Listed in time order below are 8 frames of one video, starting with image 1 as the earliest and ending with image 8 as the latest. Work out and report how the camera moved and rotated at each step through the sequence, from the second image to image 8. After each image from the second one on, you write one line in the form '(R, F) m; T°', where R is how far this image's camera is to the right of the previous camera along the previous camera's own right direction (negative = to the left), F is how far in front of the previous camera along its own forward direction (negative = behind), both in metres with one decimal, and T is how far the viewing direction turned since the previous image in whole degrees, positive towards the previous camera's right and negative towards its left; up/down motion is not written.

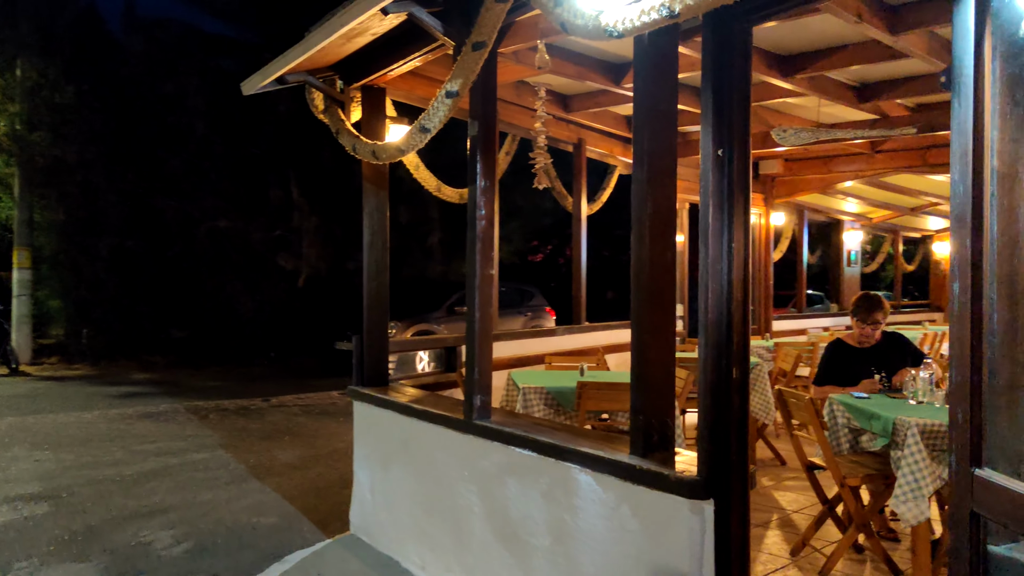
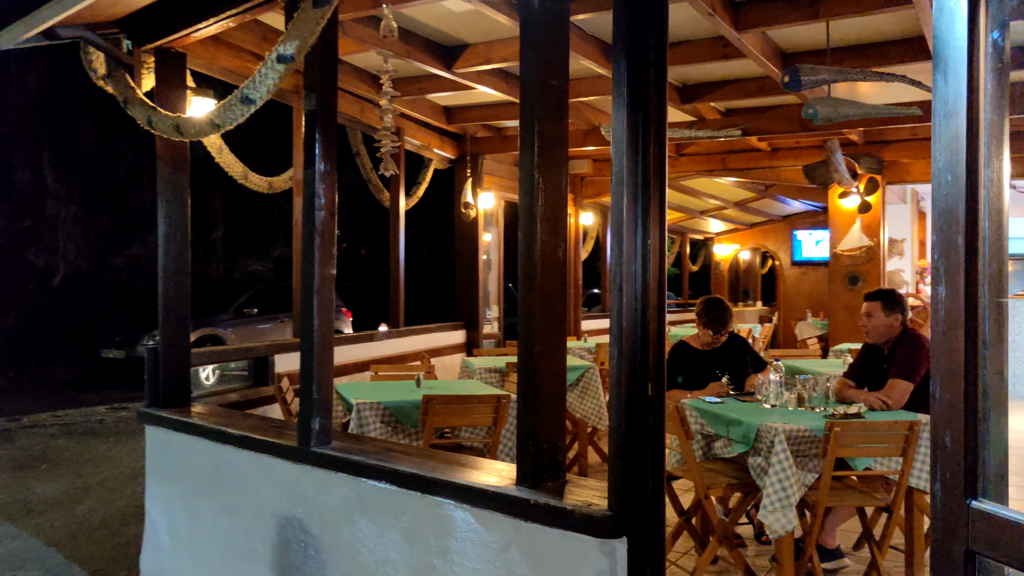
(-0.3, +0.5) m; +15°
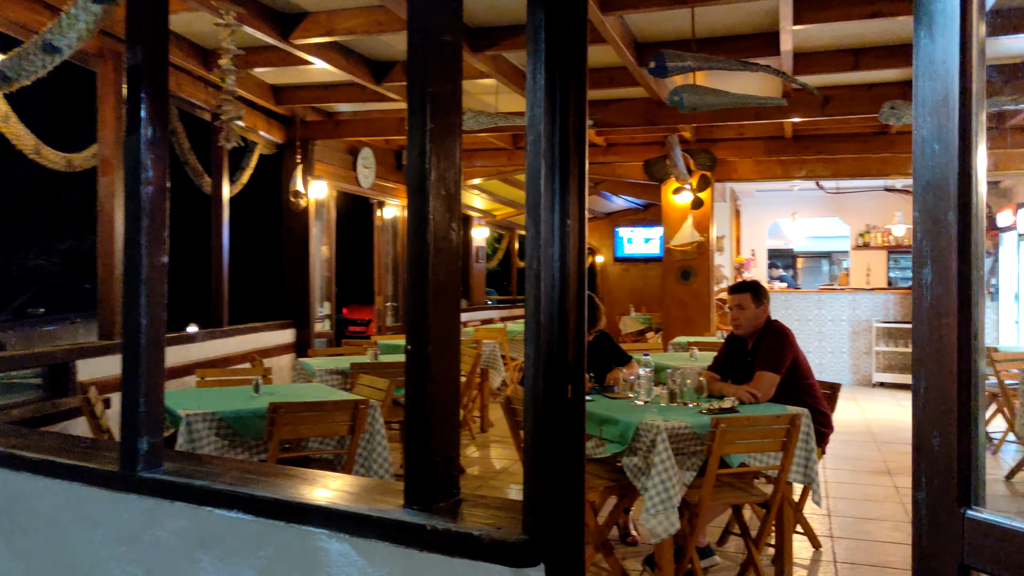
(-0.2, +0.4) m; +12°
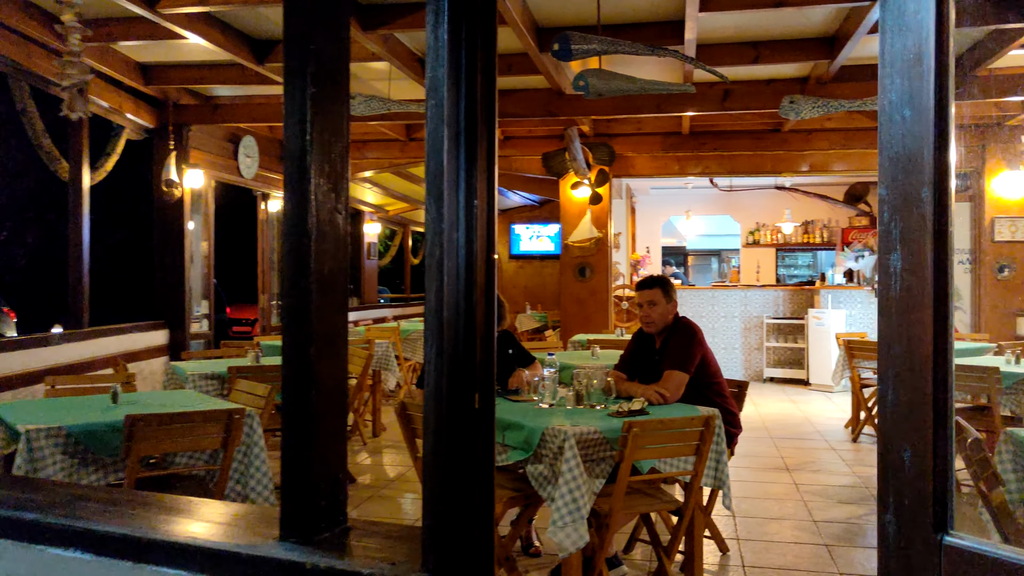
(0.0, +0.3) m; +7°
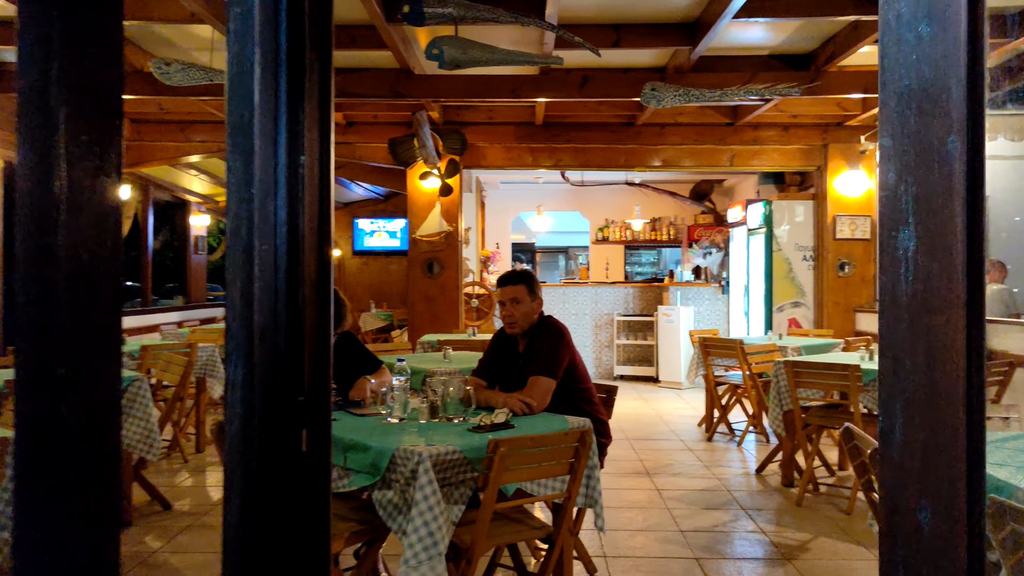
(0.0, +0.5) m; +10°
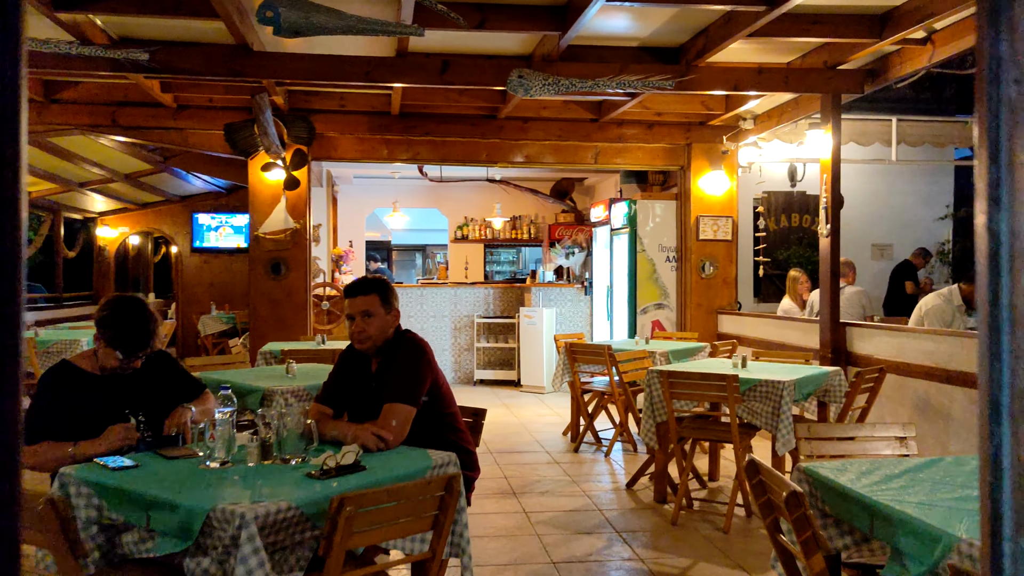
(0.0, +0.5) m; +10°
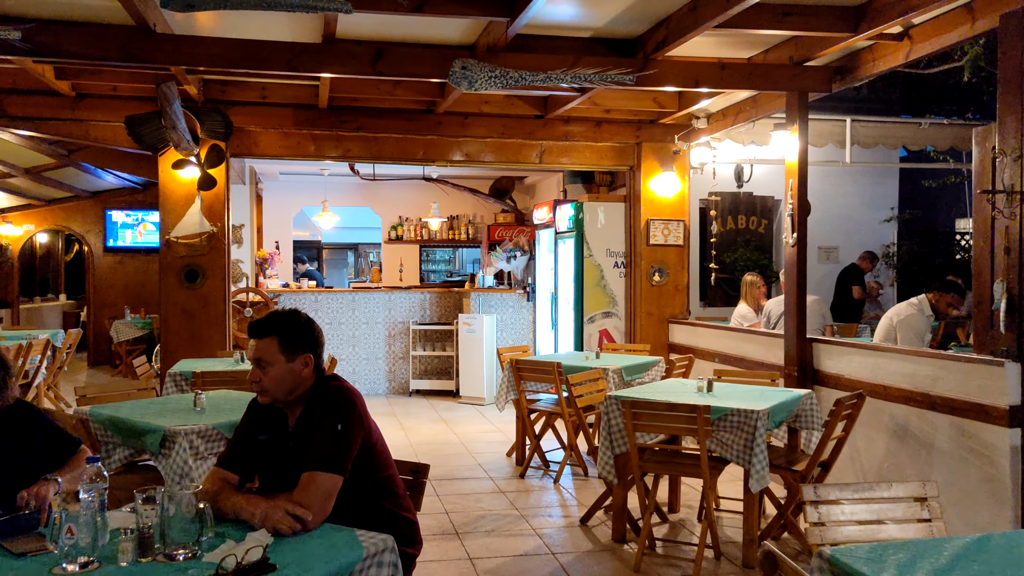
(0.0, +0.6) m; +4°
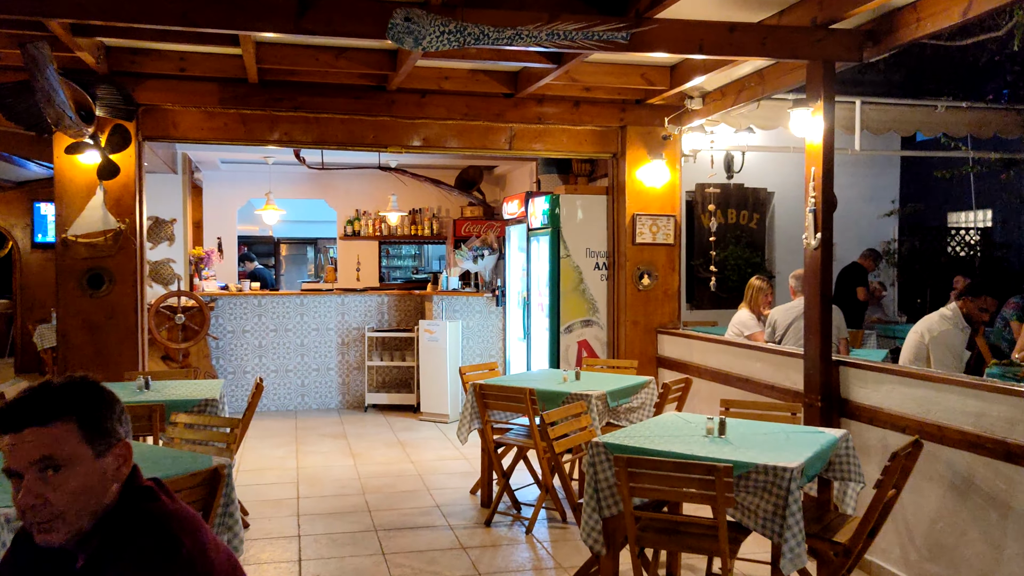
(+0.1, +1.0) m; +2°
